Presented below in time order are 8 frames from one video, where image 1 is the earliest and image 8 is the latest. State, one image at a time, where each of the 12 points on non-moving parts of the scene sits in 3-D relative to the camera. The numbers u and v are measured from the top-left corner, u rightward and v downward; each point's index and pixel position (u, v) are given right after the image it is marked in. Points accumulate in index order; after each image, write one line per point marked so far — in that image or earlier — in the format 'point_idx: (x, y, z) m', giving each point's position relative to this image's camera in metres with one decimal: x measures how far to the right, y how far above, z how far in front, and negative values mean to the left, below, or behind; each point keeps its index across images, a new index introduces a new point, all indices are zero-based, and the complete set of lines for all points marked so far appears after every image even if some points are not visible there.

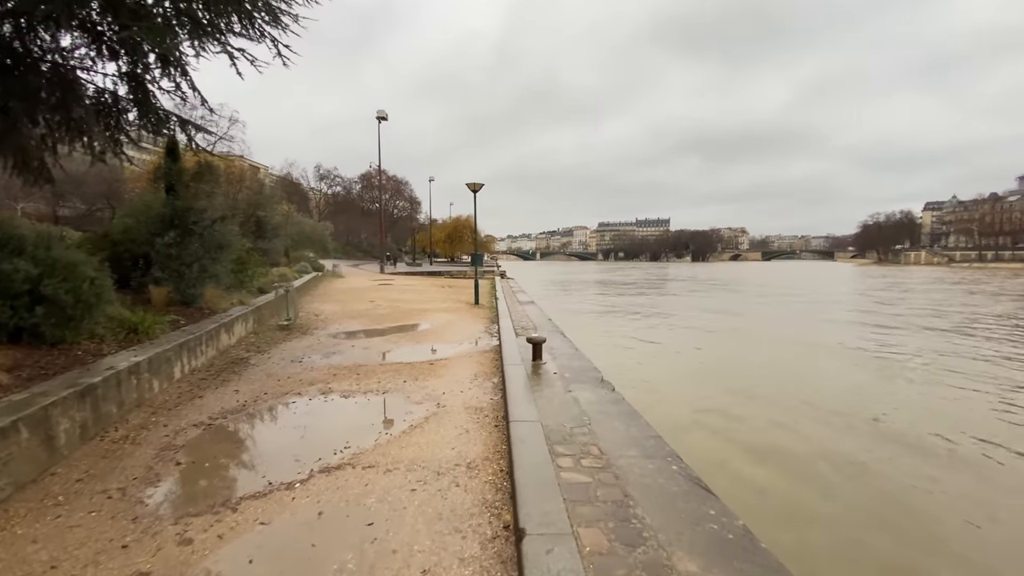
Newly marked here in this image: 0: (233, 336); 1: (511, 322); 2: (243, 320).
0: (-4.9, -0.8, +8.1) m
1: (0.0, -0.7, +10.1) m
2: (-5.0, -0.6, +8.8) m
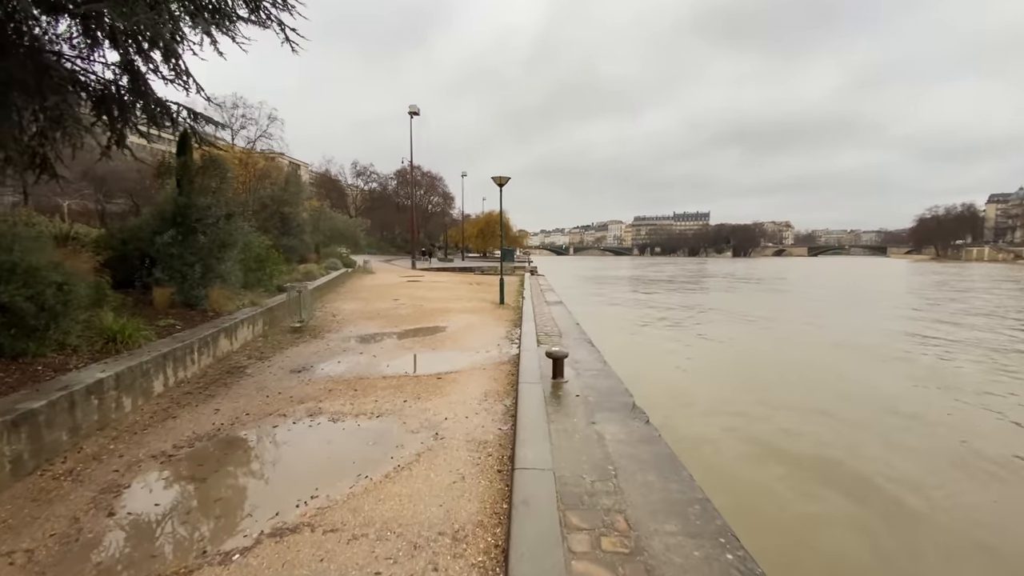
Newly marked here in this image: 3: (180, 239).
0: (-4.5, -0.9, +7.7) m
1: (+0.5, -0.8, +9.3) m
2: (-4.7, -0.6, +8.3) m
3: (-5.5, +0.8, +7.7) m
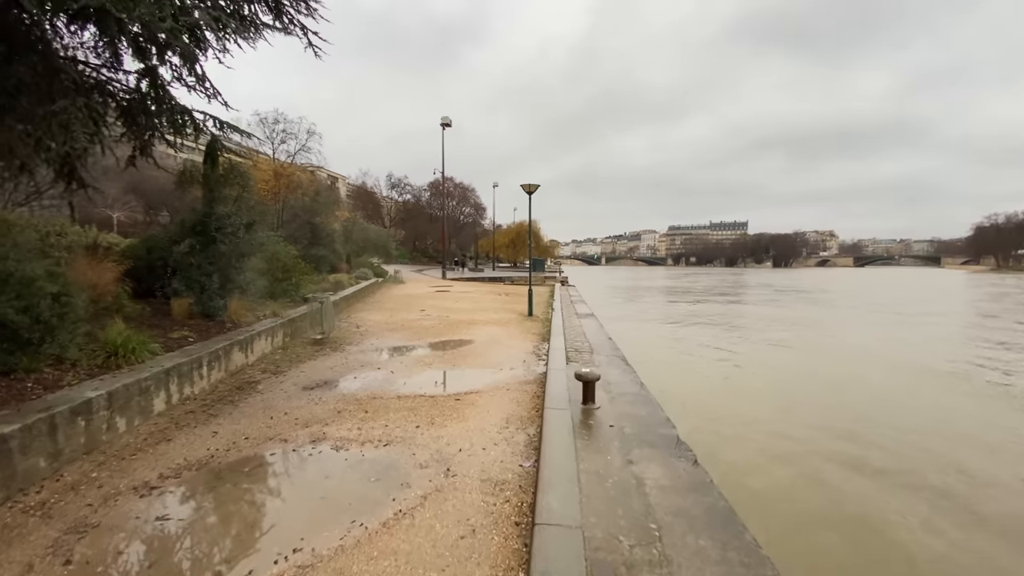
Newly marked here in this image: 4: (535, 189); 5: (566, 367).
0: (-4.1, -1.0, +7.4) m
1: (+1.0, -1.0, +8.7) m
2: (-4.2, -0.8, +8.0) m
3: (-5.1, +0.7, +7.6) m
4: (+0.7, +3.0, +14.0) m
5: (+0.8, -1.1, +6.7) m
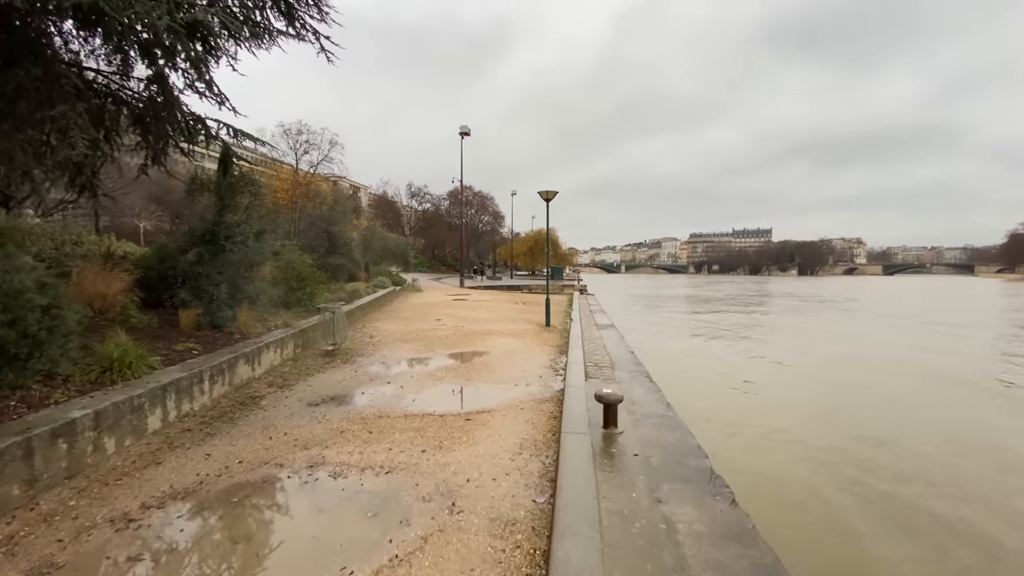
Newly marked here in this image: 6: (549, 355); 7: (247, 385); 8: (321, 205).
0: (-3.9, -1.2, +7.1) m
1: (+1.3, -1.2, +8.2) m
2: (-3.9, -1.0, +7.8) m
3: (-4.8, +0.5, +7.4) m
4: (+1.2, +2.7, +13.7) m
5: (+1.0, -1.3, +6.2) m
6: (+0.7, -1.3, +8.9) m
7: (-3.7, -1.4, +6.5) m
8: (-7.7, +3.4, +18.7) m
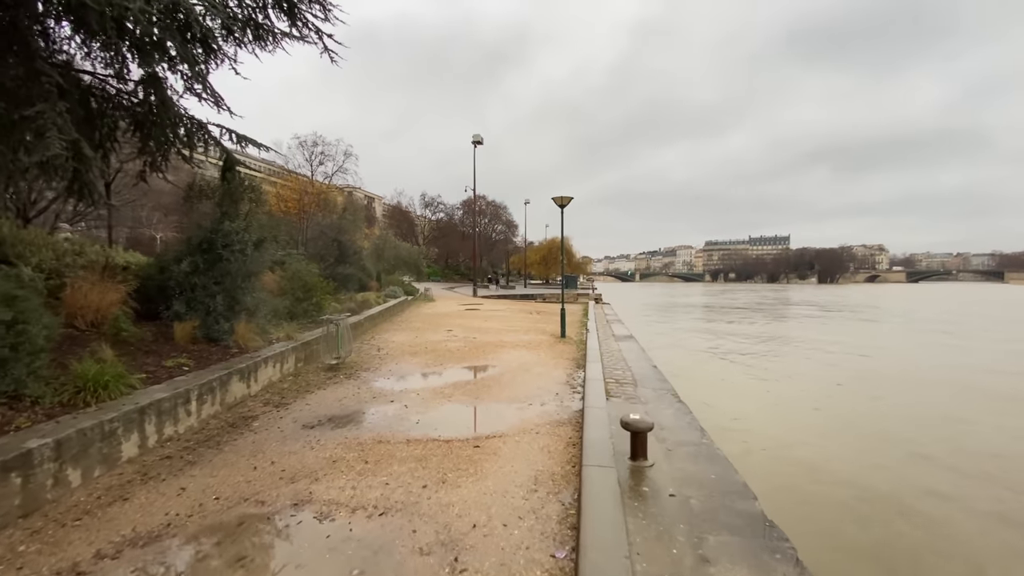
0: (-3.7, -1.4, +6.7) m
1: (+1.5, -1.4, +7.6) m
2: (-3.7, -1.1, +7.4) m
3: (-4.6, +0.3, +7.0) m
4: (+1.6, +2.4, +13.1) m
5: (+1.2, -1.4, +5.7) m
6: (+1.0, -1.5, +8.4) m
7: (-3.6, -1.5, +6.1) m
8: (-7.2, +3.0, +18.5) m
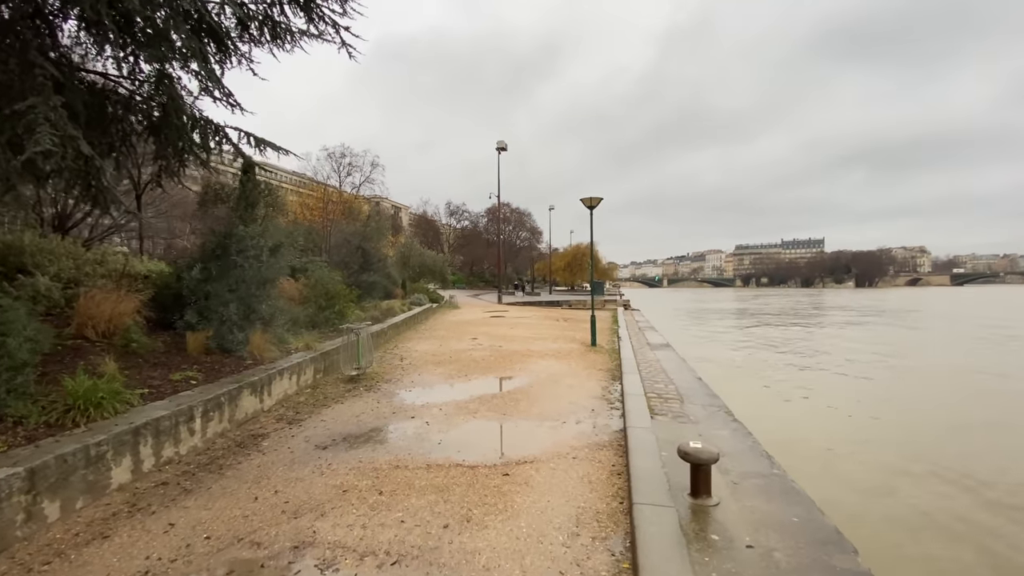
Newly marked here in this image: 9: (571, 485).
0: (-3.3, -1.5, +6.3) m
1: (+2.0, -1.4, +7.0) m
2: (-3.3, -1.3, +7.0) m
3: (-4.2, +0.2, +6.7) m
4: (+2.3, +2.3, +12.5) m
5: (+1.5, -1.5, +5.0) m
6: (+1.5, -1.6, +7.7) m
7: (-3.2, -1.6, +5.7) m
8: (-6.2, +2.7, +18.3) m
9: (+0.5, -1.6, +3.8) m
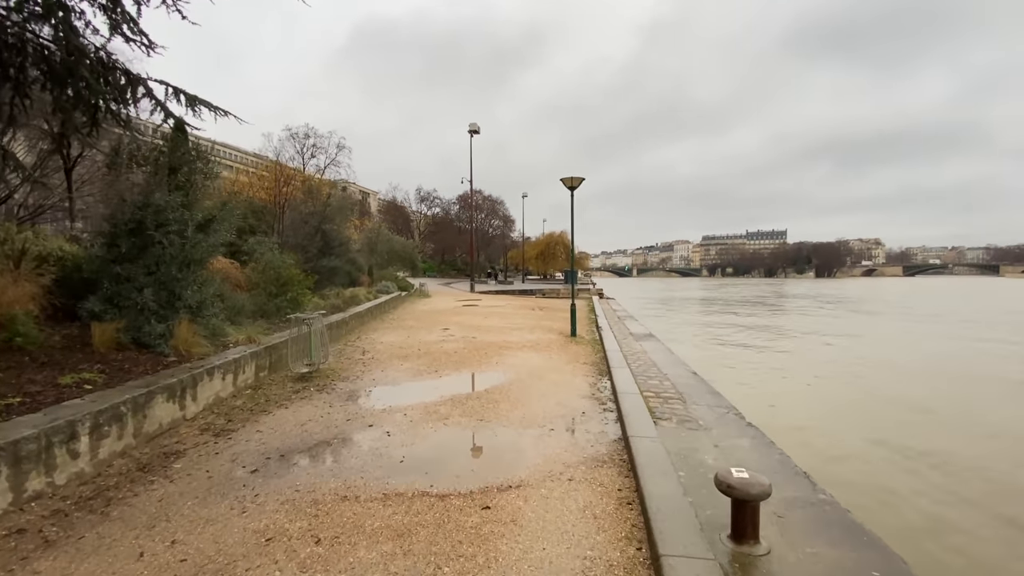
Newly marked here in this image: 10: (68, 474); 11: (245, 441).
0: (-3.5, -1.2, +5.2) m
1: (+1.7, -1.2, +6.2) m
2: (-3.6, -1.0, +5.9) m
3: (-4.5, +0.4, +5.5) m
4: (+1.6, +2.6, +11.6) m
5: (+1.3, -1.3, +4.2) m
6: (+1.1, -1.3, +6.9) m
7: (-3.4, -1.4, +4.6) m
8: (-7.1, +3.2, +16.9) m
9: (+0.4, -1.5, +3.0) m
10: (-3.3, -1.4, +3.5) m
11: (-2.6, -1.5, +4.5) m
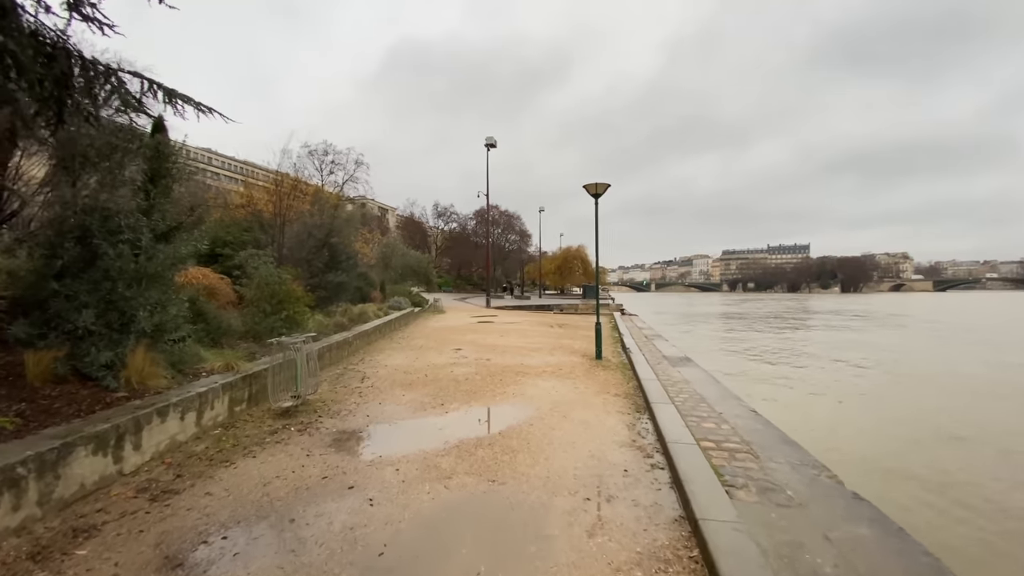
0: (-3.3, -1.4, +4.2) m
1: (+1.9, -1.5, +5.0) m
2: (-3.4, -1.3, +4.9) m
3: (-4.3, +0.2, +4.6) m
4: (+2.1, +2.2, +10.6) m
5: (+1.5, -1.5, +3.0) m
6: (+1.4, -1.6, +5.7) m
7: (-3.2, -1.6, +3.6) m
8: (-6.5, +2.6, +16.2) m
9: (+0.5, -1.6, +1.8) m
10: (-3.2, -1.5, +2.5) m
11: (-2.4, -1.7, +3.5) m
